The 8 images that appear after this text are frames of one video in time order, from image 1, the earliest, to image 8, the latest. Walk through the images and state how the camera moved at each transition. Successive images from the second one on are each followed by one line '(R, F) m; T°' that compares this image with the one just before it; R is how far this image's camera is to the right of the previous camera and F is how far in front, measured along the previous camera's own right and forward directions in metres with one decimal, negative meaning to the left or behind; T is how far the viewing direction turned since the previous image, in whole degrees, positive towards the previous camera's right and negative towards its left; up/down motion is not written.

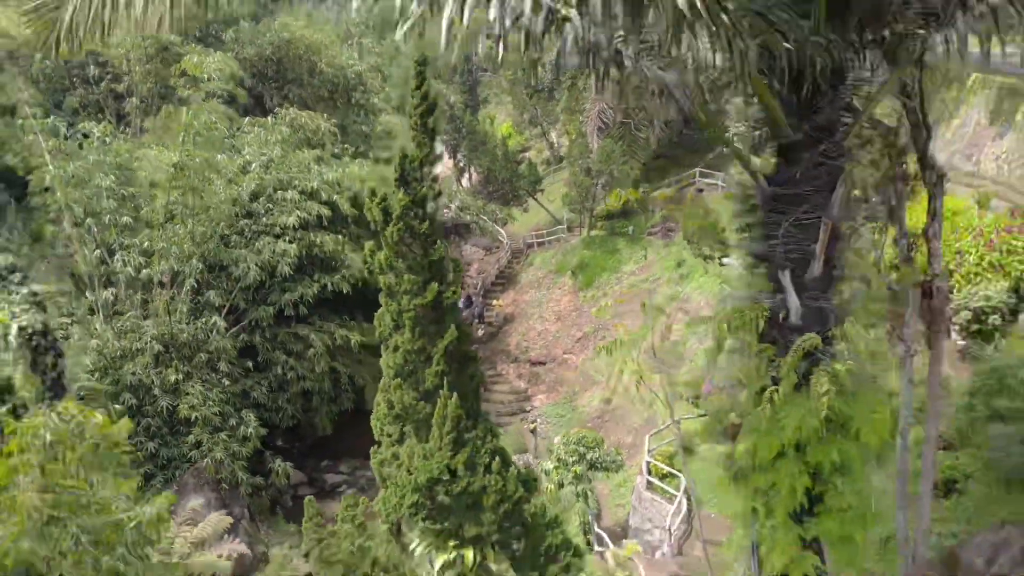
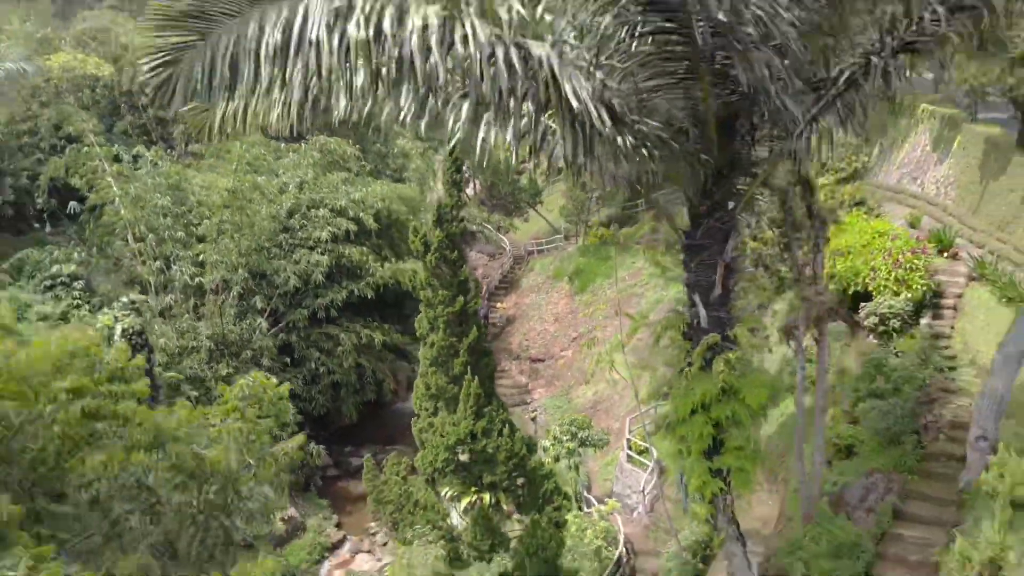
(0.0, -1.4) m; 0°
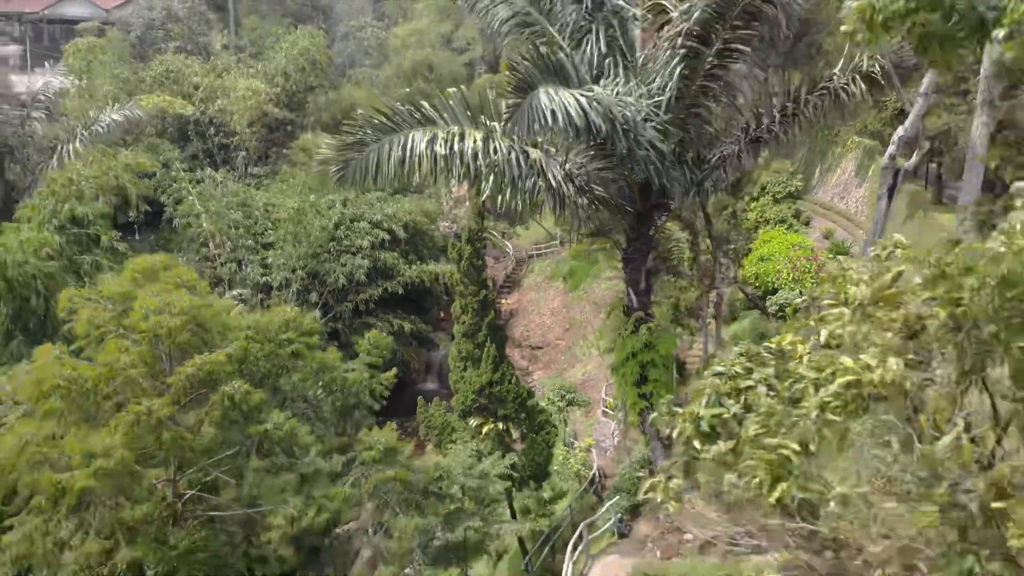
(-0.1, -2.6) m; 0°
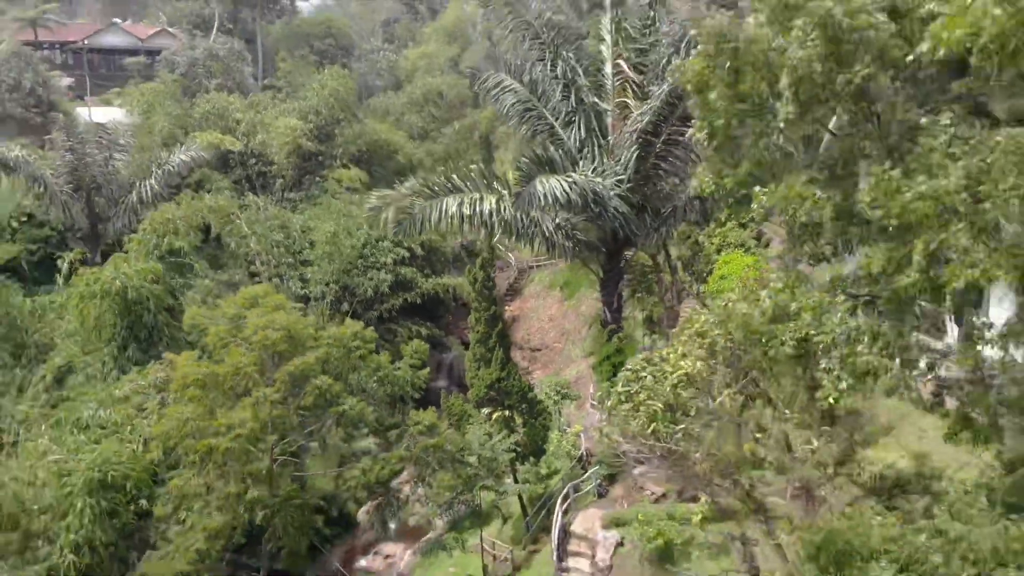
(0.0, -2.2) m; 0°
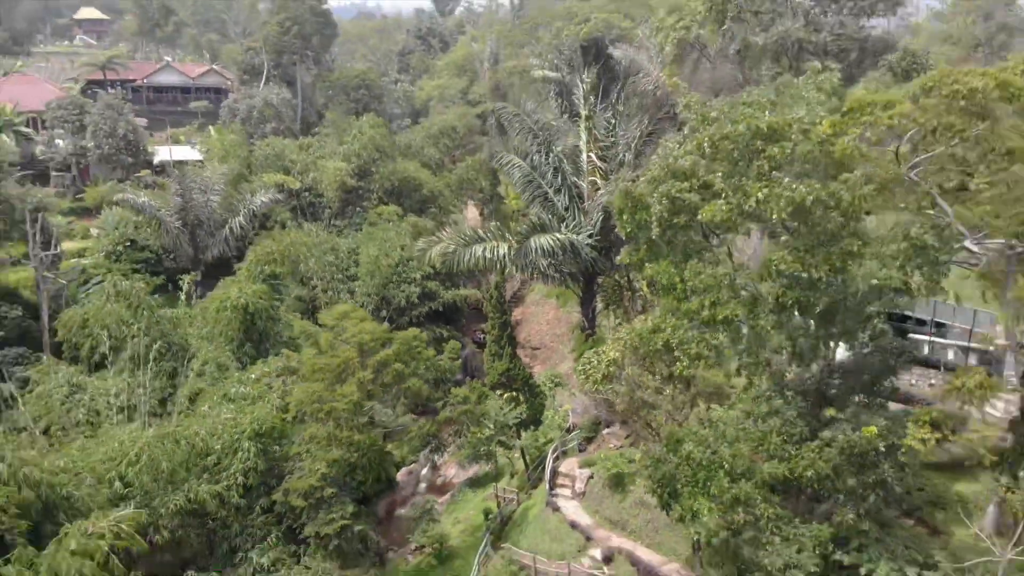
(-0.1, -3.9) m; 0°
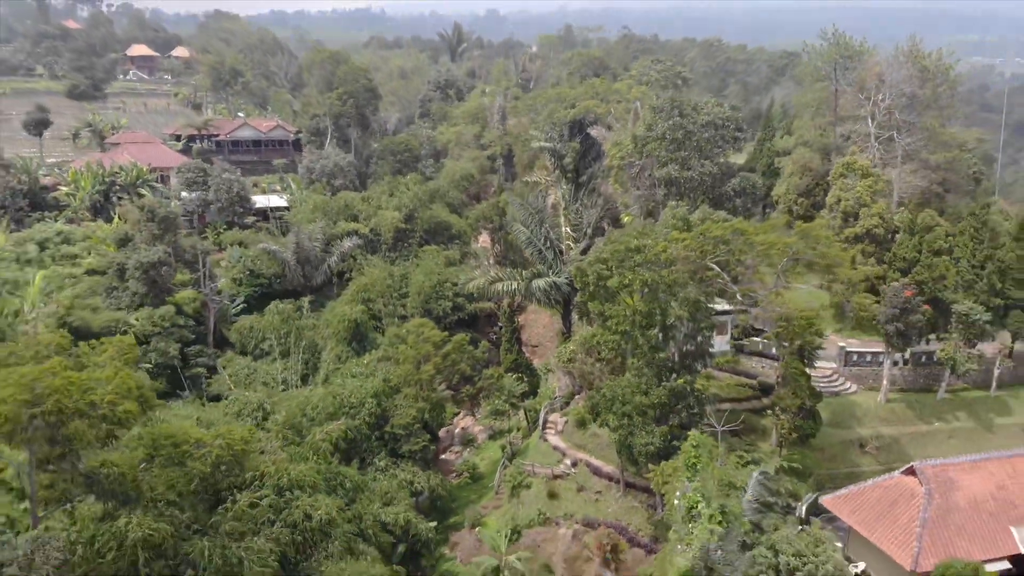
(-0.2, -8.2) m; 0°
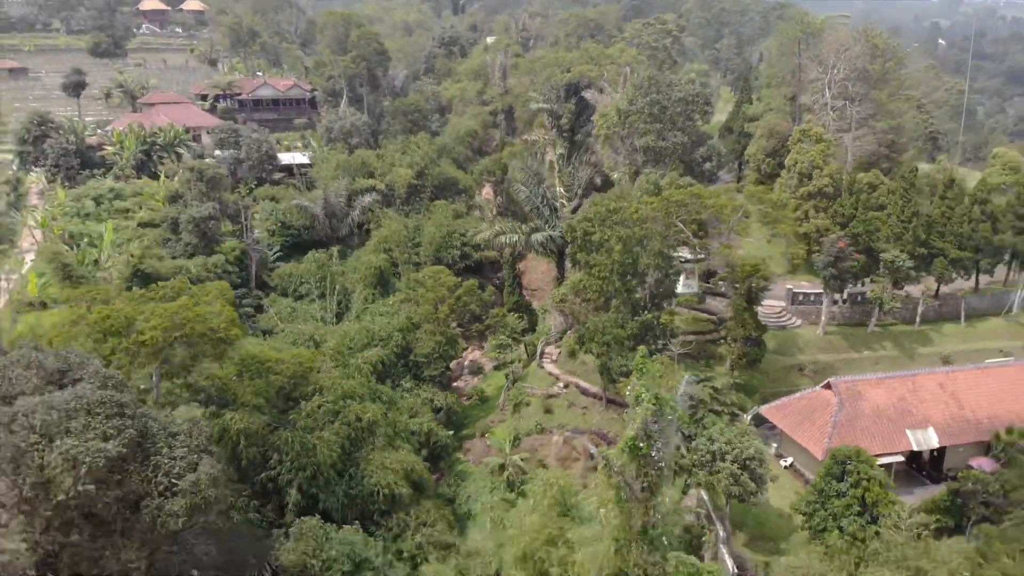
(-0.1, -3.7) m; 0°
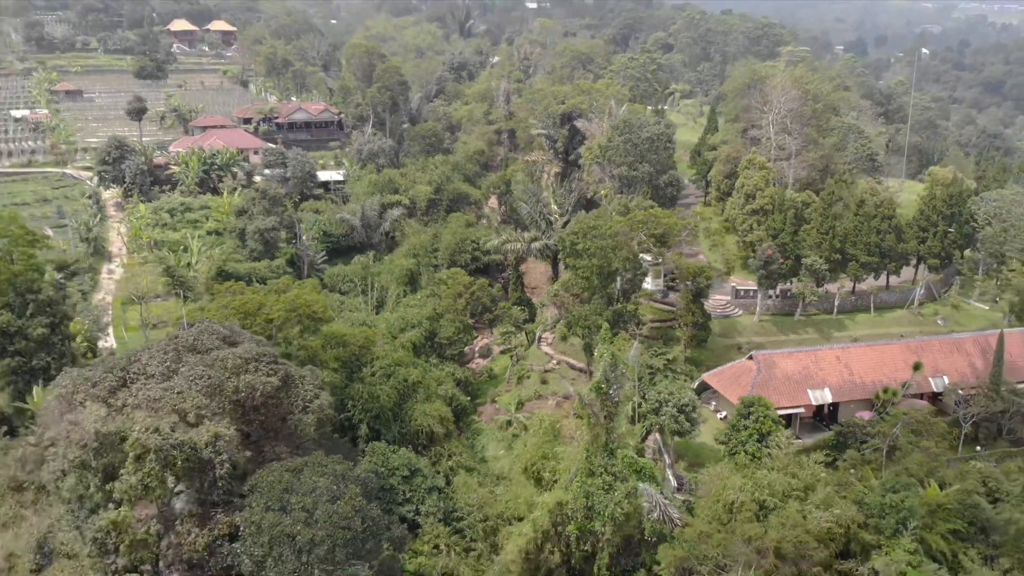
(-0.2, -6.4) m; 0°
